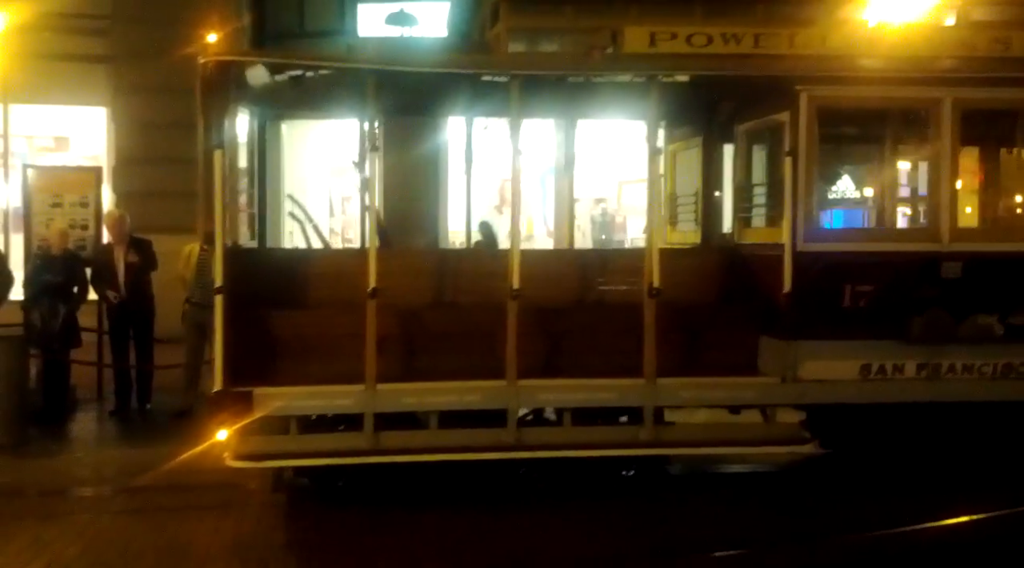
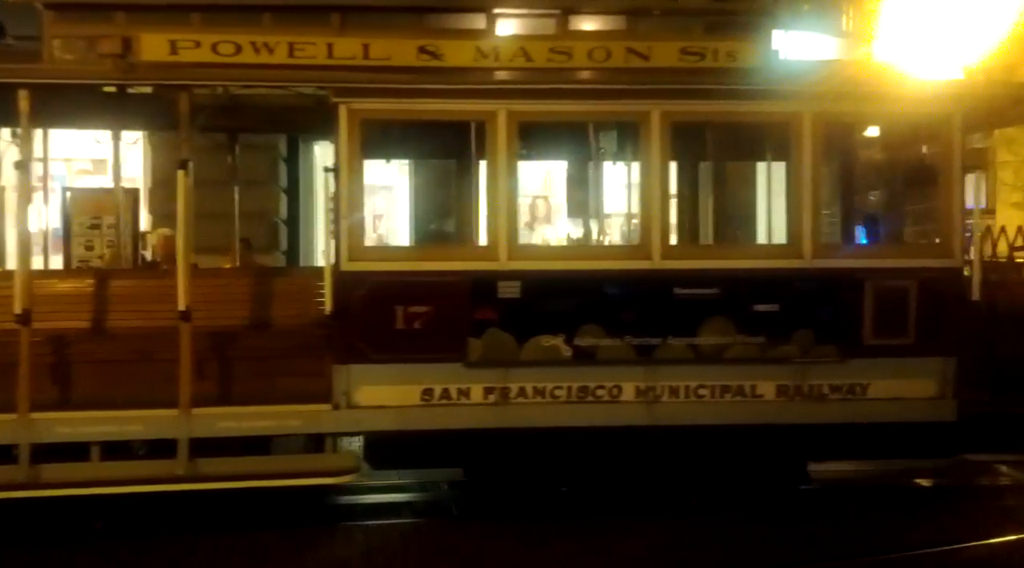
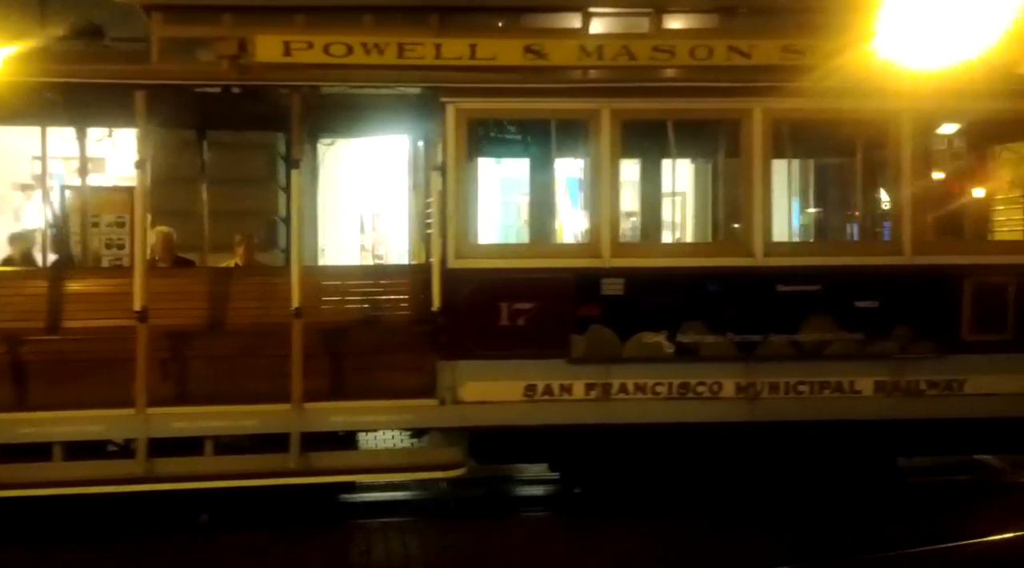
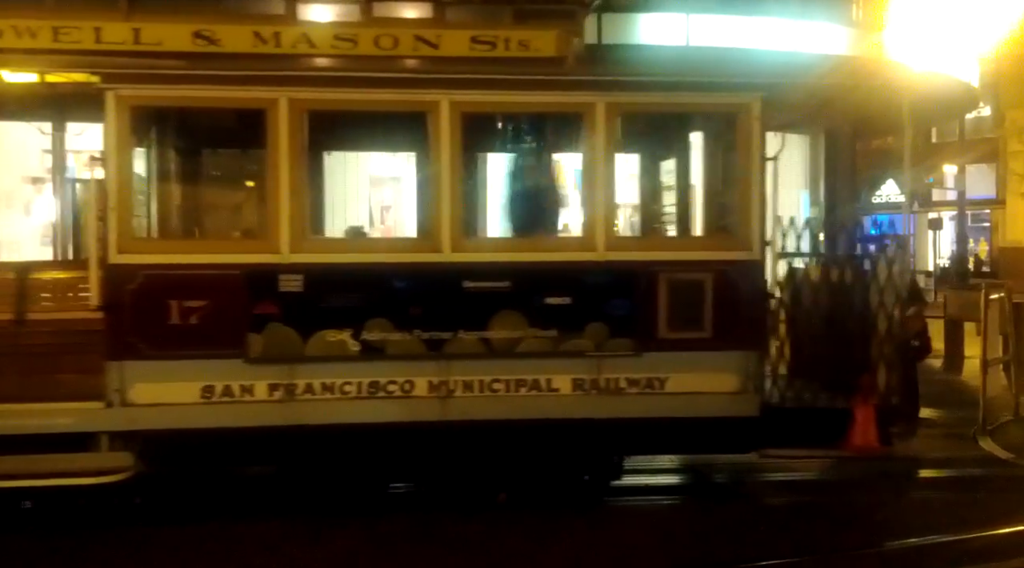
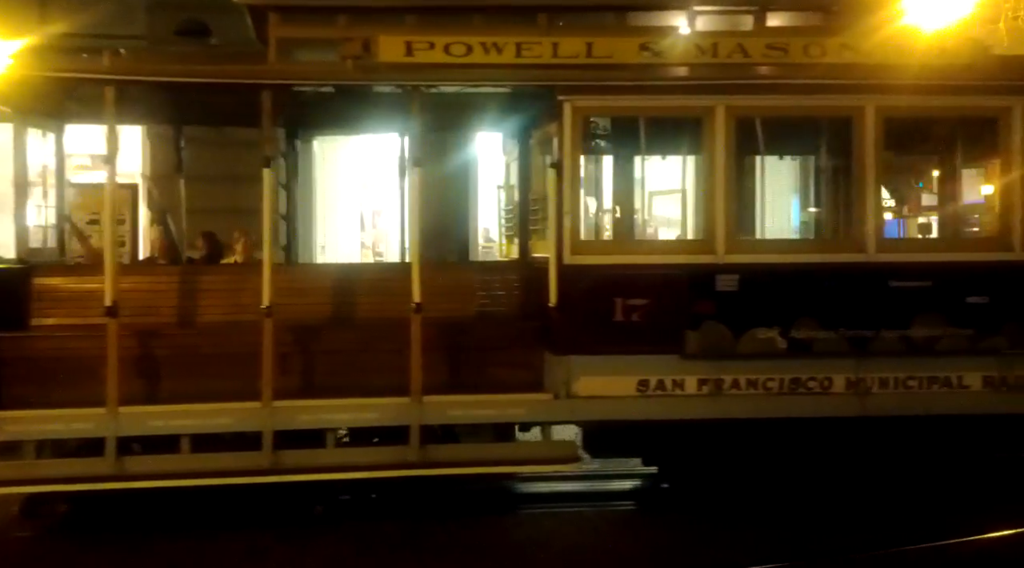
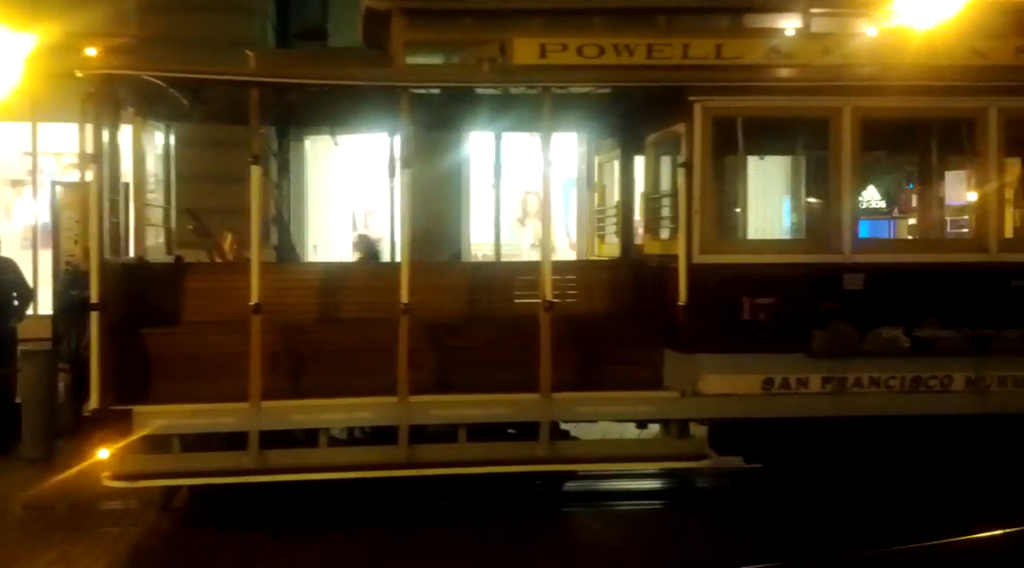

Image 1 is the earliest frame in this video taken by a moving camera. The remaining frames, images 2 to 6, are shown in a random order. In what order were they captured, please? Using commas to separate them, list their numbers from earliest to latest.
6, 5, 3, 2, 4
